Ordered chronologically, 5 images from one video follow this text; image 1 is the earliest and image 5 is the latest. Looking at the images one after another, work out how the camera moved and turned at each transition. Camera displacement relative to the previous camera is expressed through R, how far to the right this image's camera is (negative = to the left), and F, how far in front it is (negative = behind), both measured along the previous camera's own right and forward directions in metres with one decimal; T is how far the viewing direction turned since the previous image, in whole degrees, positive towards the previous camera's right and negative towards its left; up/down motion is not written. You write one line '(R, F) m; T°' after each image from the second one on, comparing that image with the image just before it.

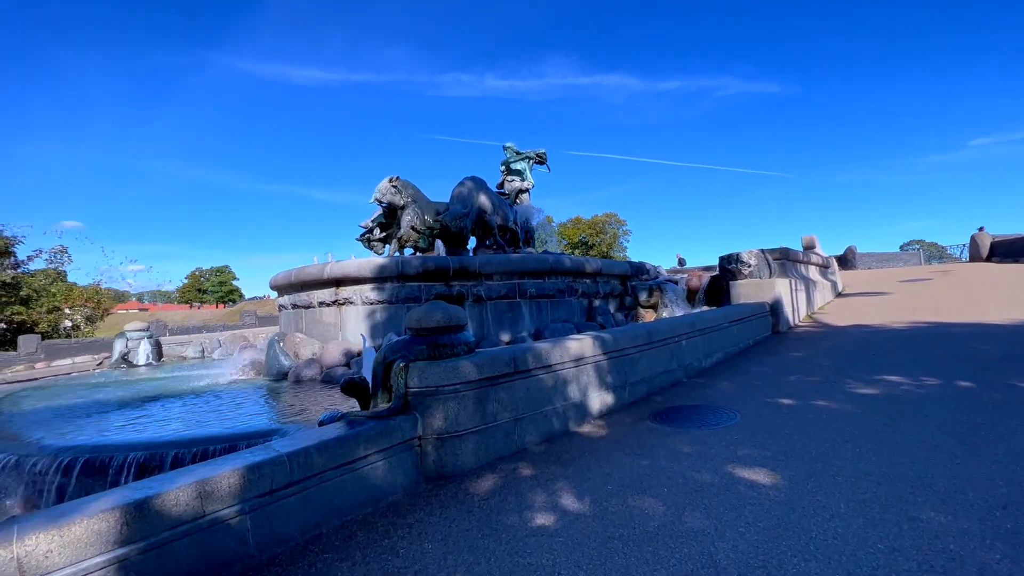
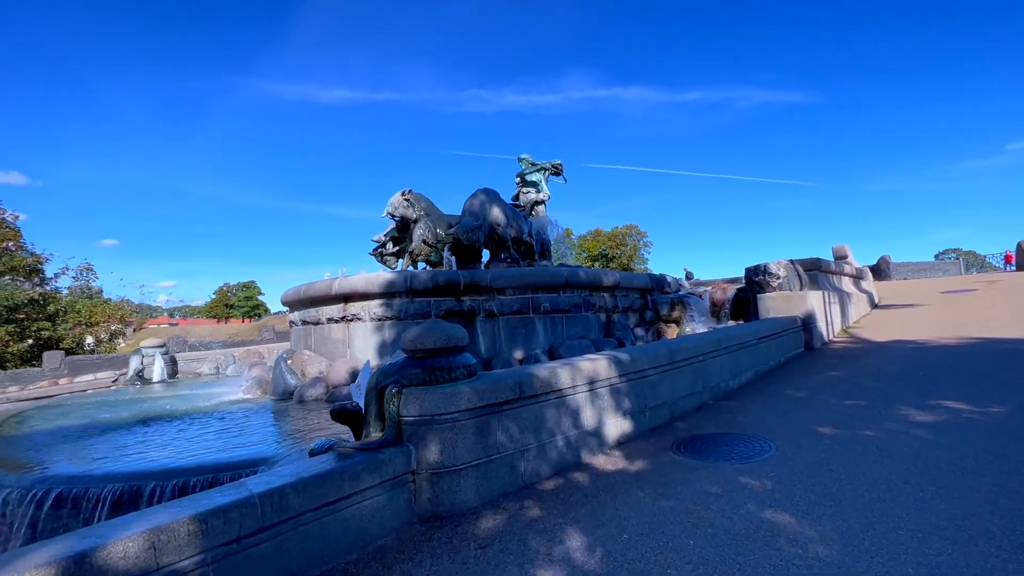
(+0.1, +0.4) m; -2°
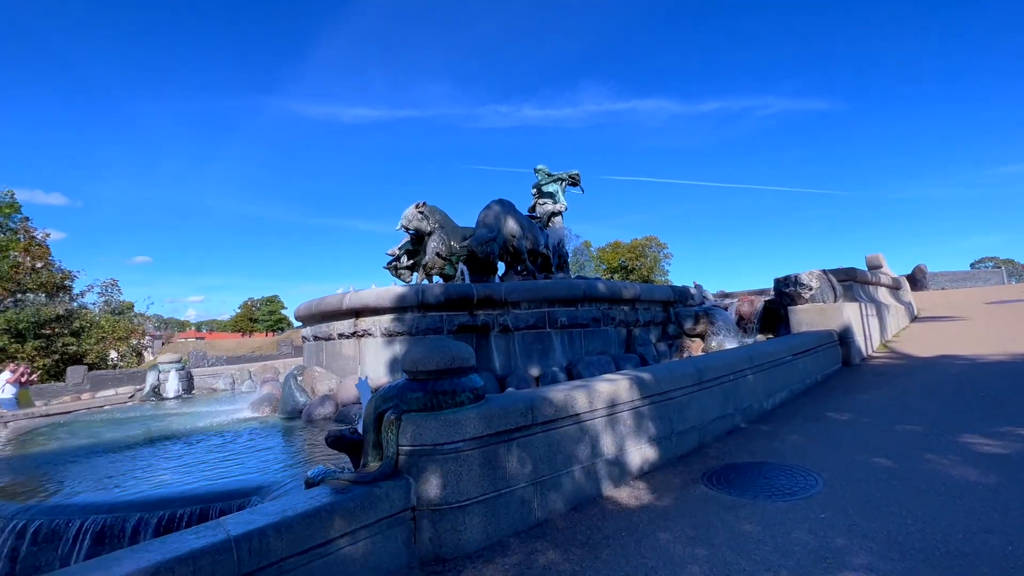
(+0.1, +0.3) m; -2°
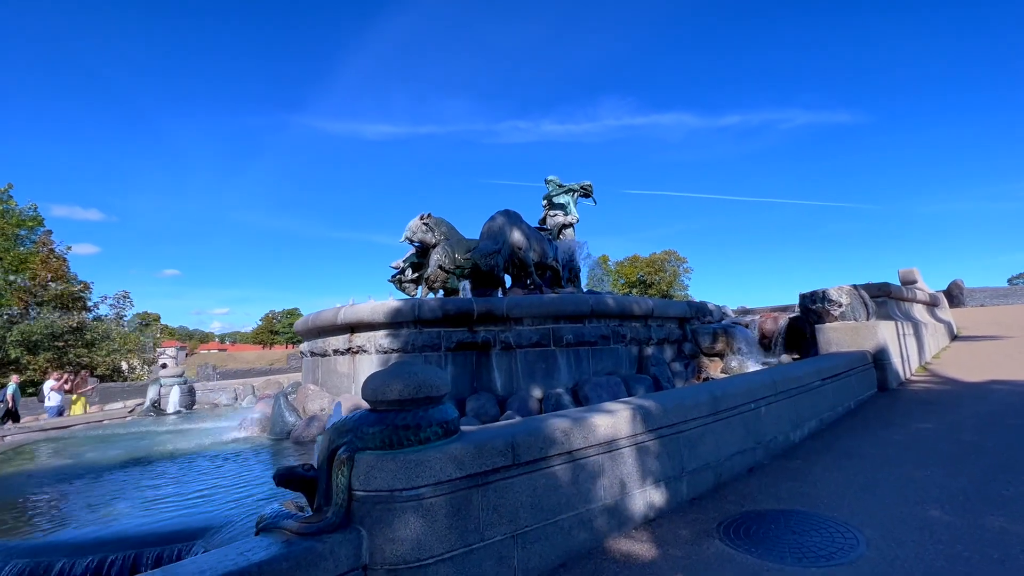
(+0.2, +0.5) m; -2°
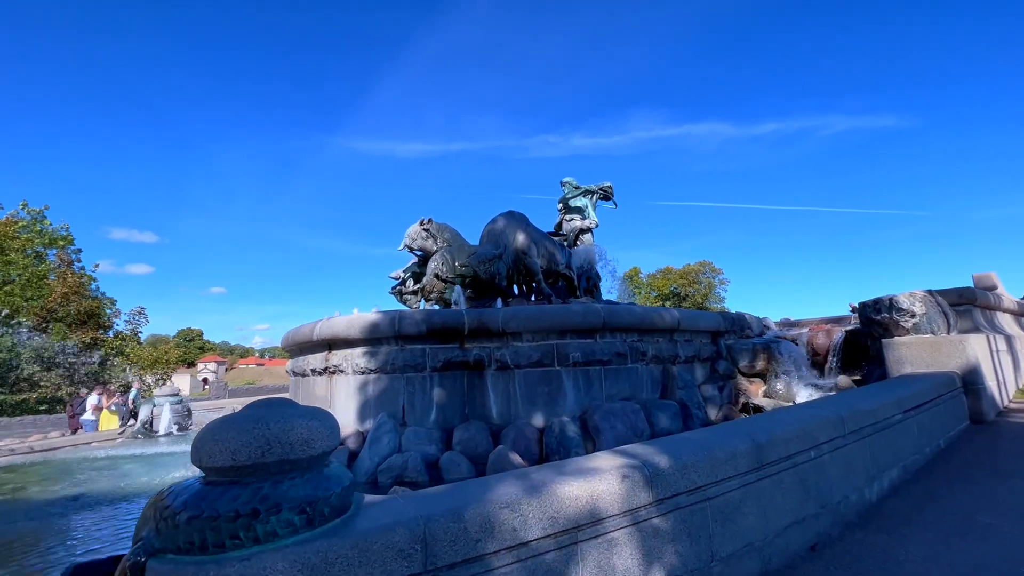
(+0.4, +1.1) m; -3°
